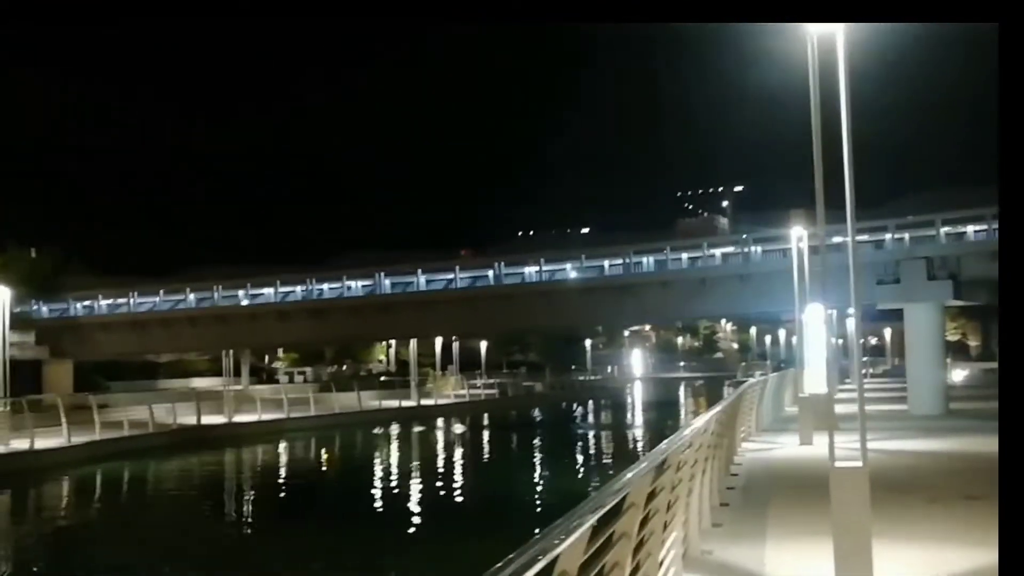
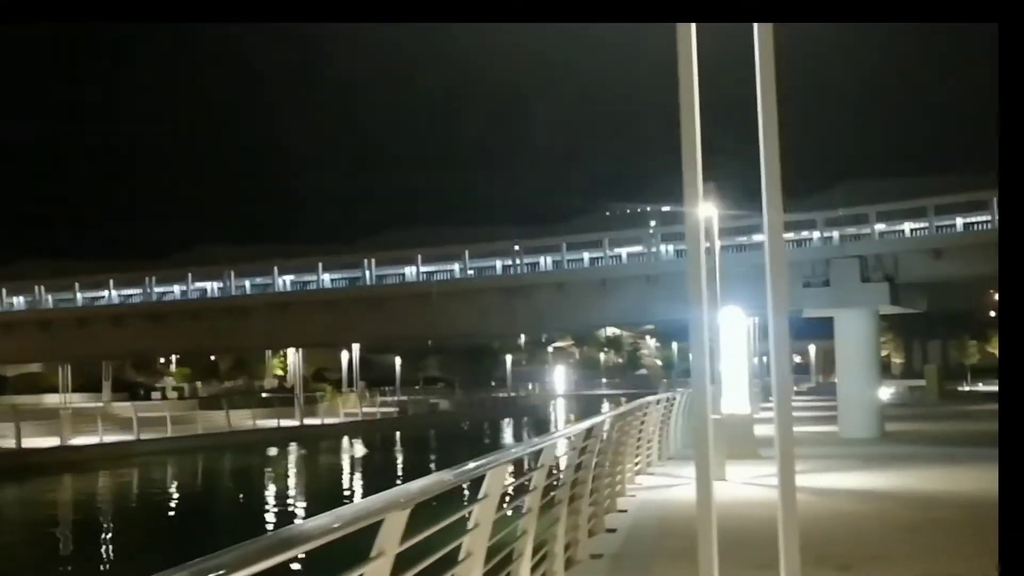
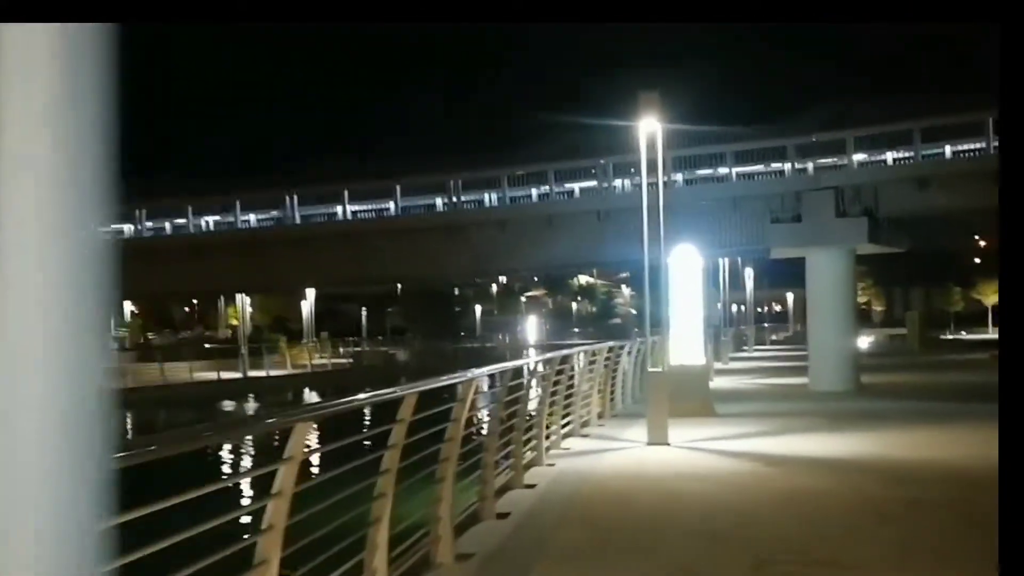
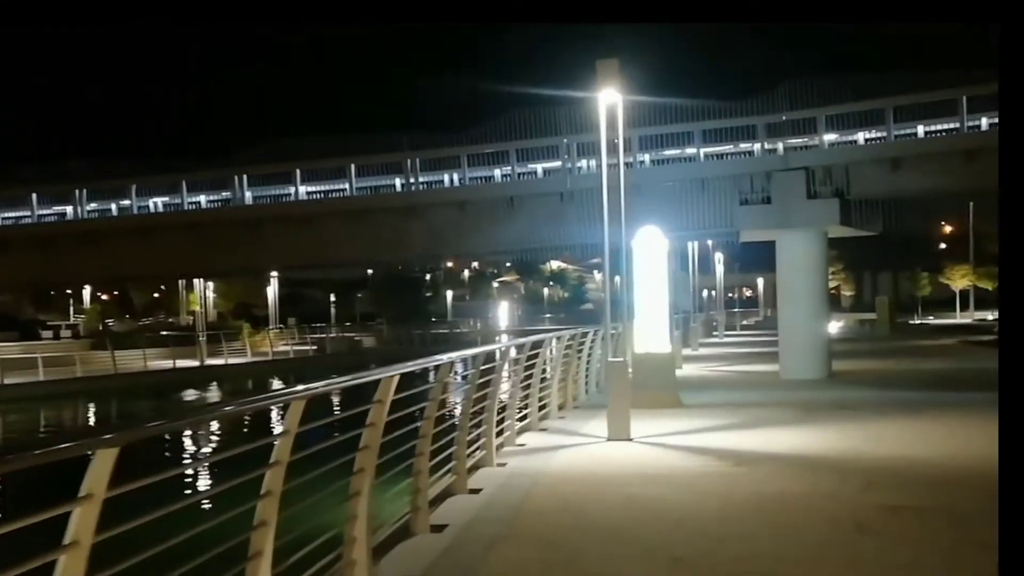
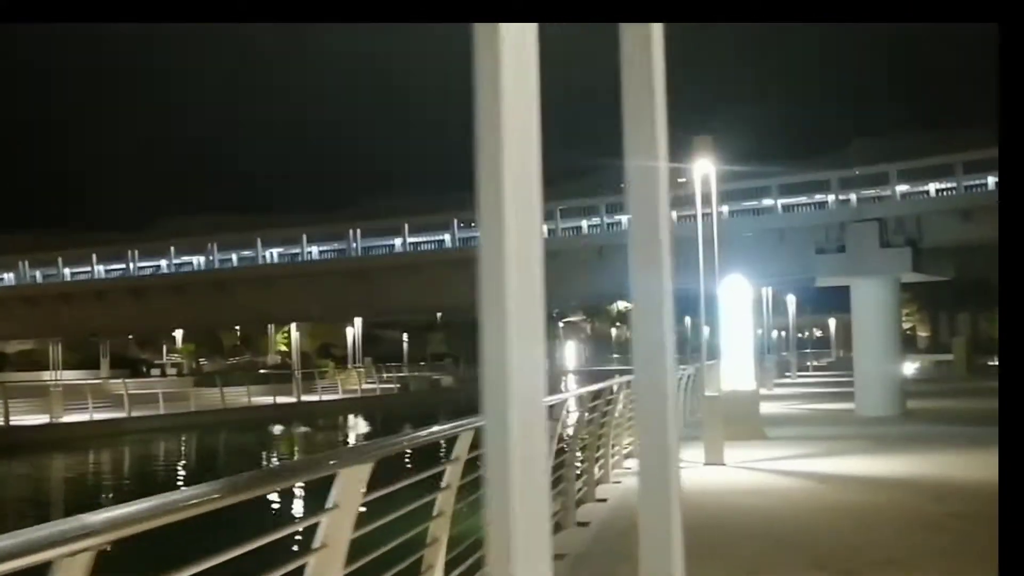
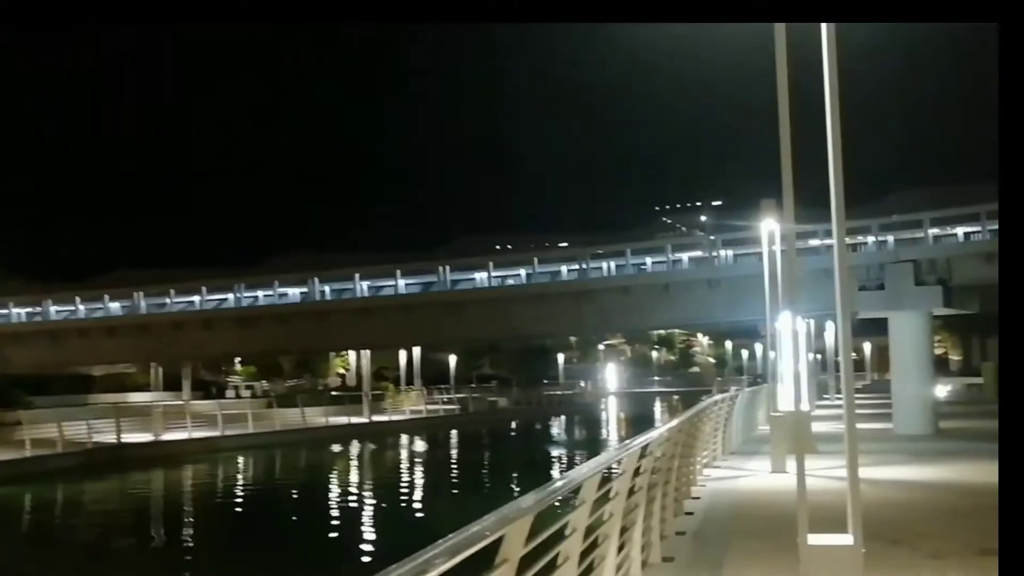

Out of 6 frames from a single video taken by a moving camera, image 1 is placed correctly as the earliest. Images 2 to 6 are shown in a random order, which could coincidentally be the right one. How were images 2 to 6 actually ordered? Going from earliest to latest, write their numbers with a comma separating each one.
6, 2, 5, 3, 4
